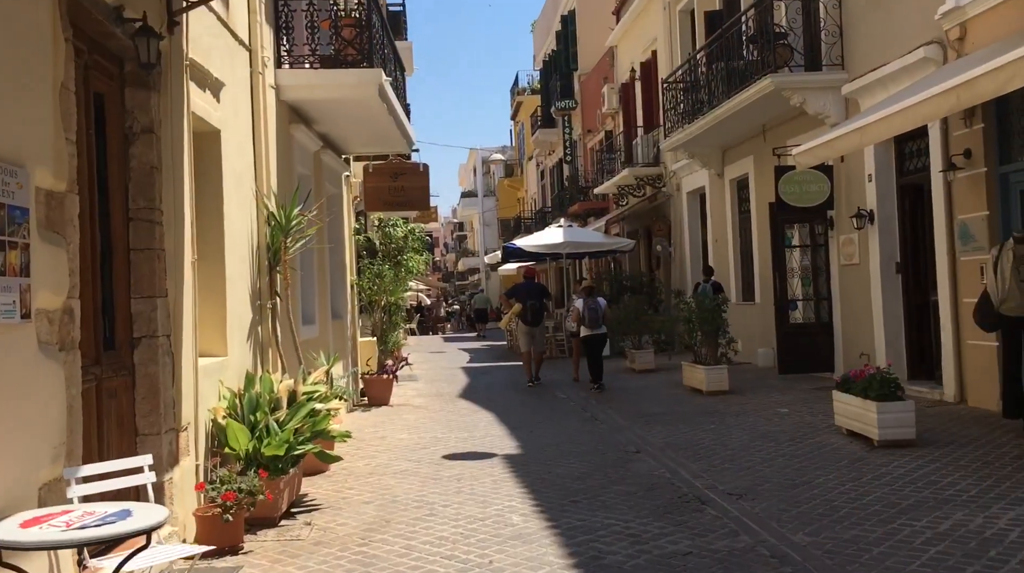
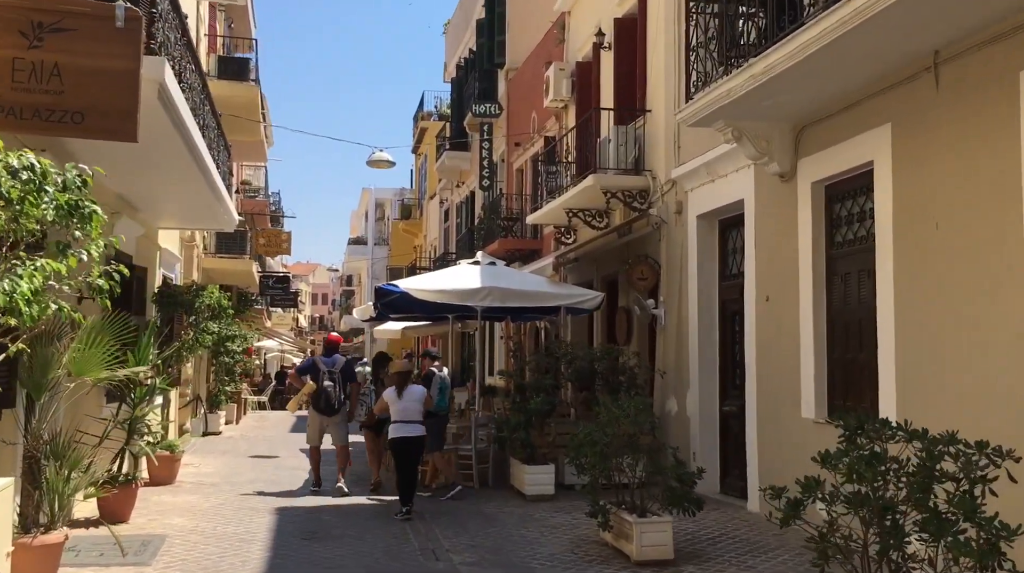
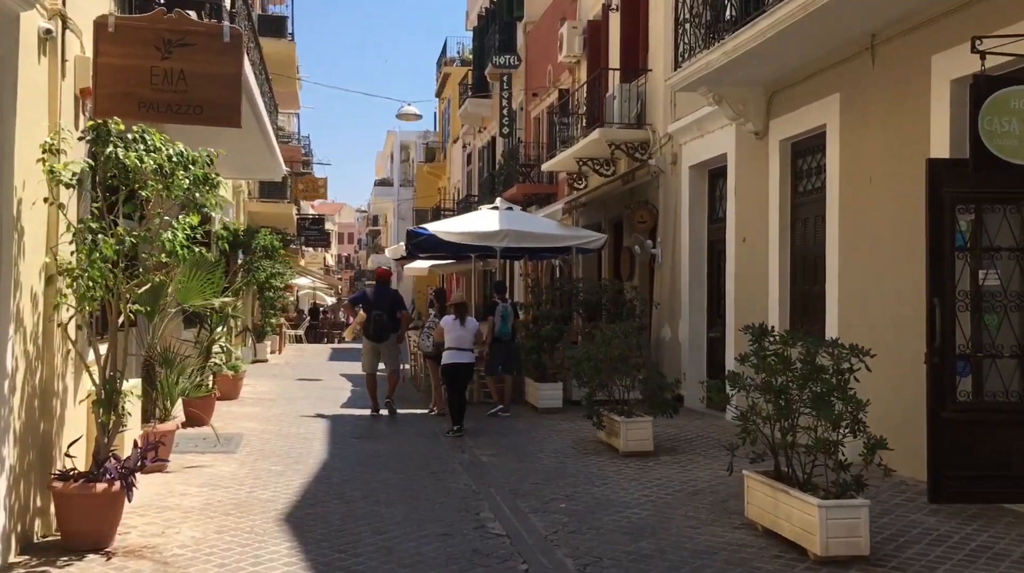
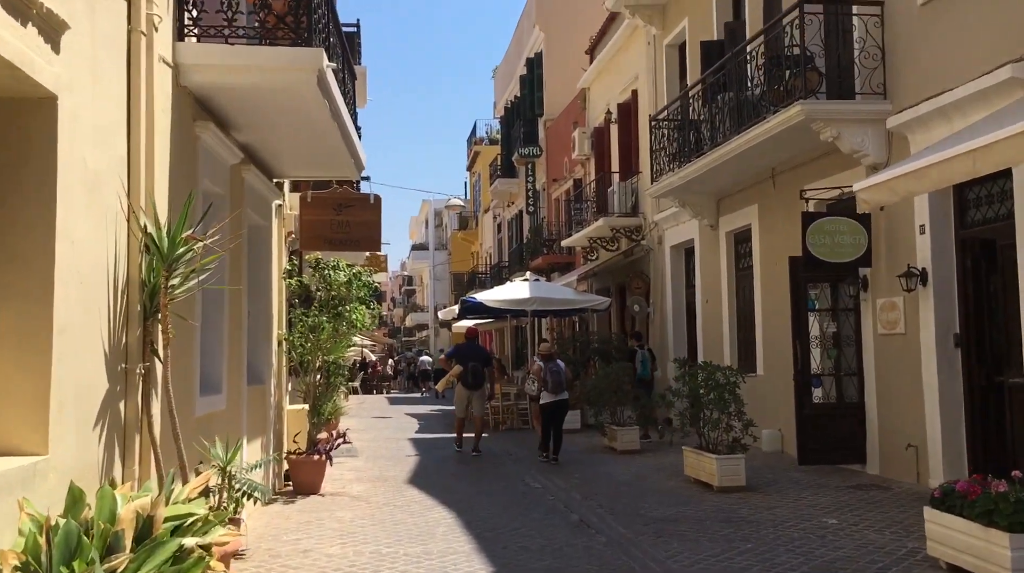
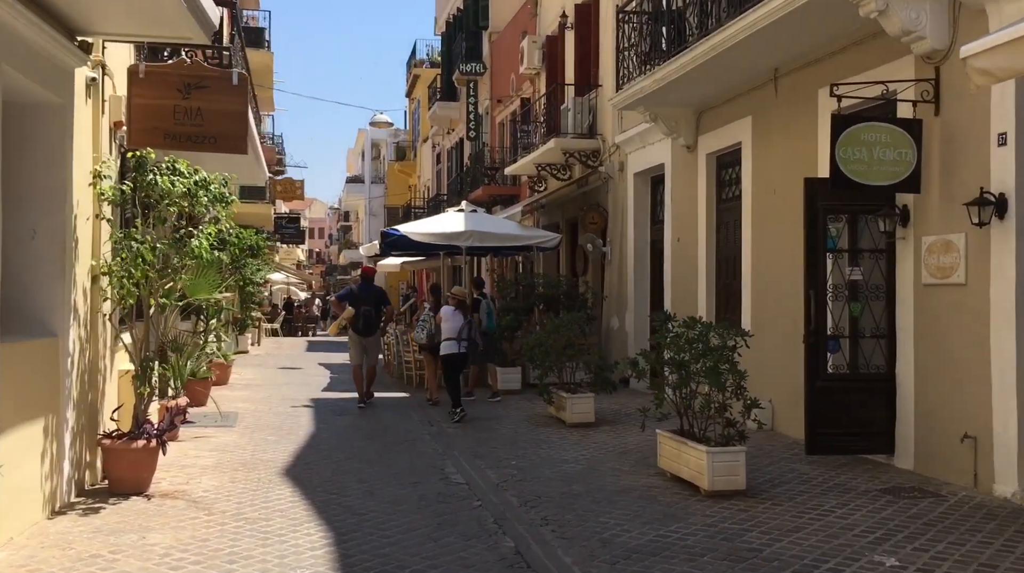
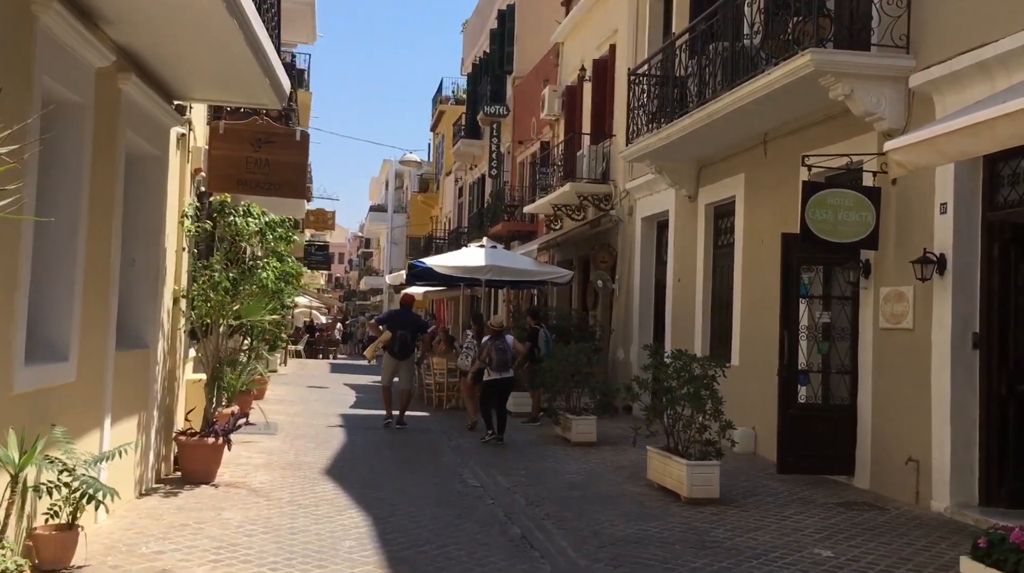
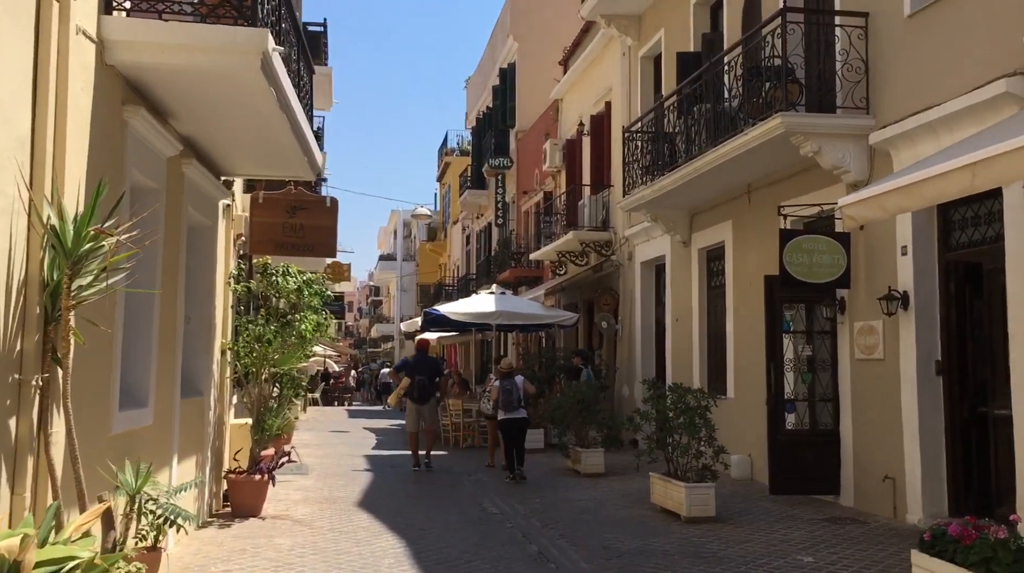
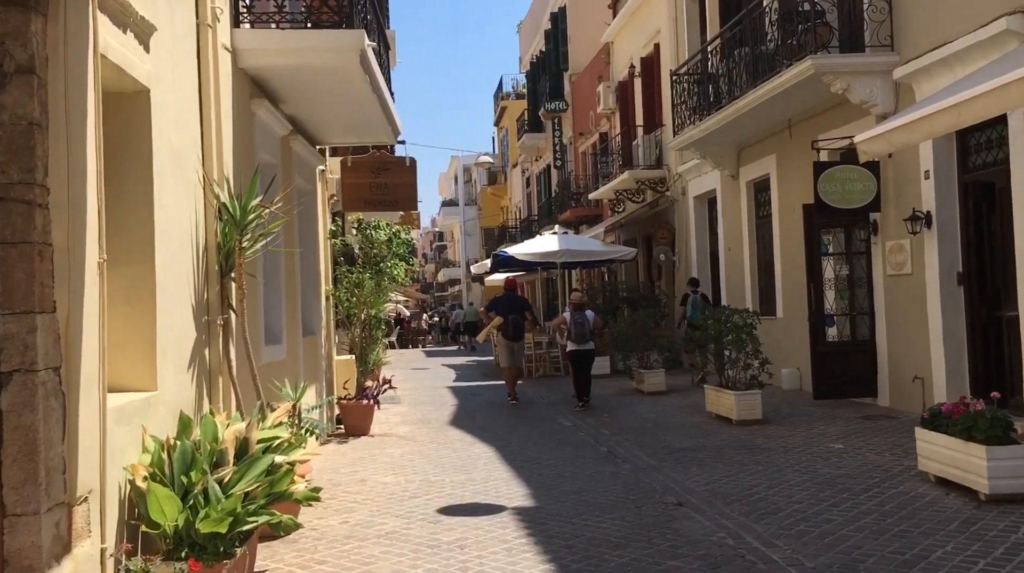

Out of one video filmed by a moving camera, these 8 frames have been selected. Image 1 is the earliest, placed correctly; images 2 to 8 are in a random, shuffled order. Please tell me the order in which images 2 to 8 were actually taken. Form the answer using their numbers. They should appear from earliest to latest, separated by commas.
8, 4, 7, 6, 5, 3, 2
